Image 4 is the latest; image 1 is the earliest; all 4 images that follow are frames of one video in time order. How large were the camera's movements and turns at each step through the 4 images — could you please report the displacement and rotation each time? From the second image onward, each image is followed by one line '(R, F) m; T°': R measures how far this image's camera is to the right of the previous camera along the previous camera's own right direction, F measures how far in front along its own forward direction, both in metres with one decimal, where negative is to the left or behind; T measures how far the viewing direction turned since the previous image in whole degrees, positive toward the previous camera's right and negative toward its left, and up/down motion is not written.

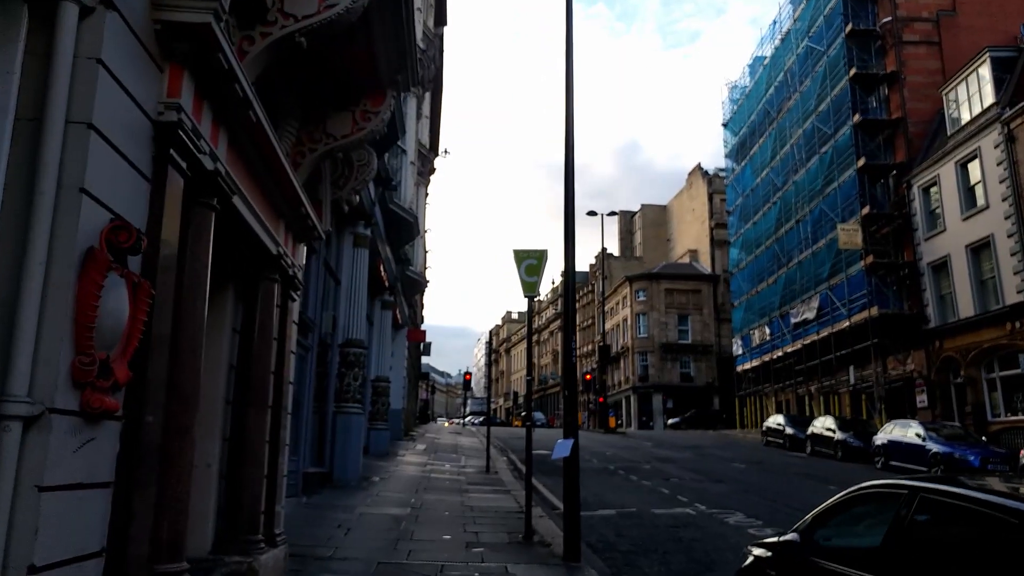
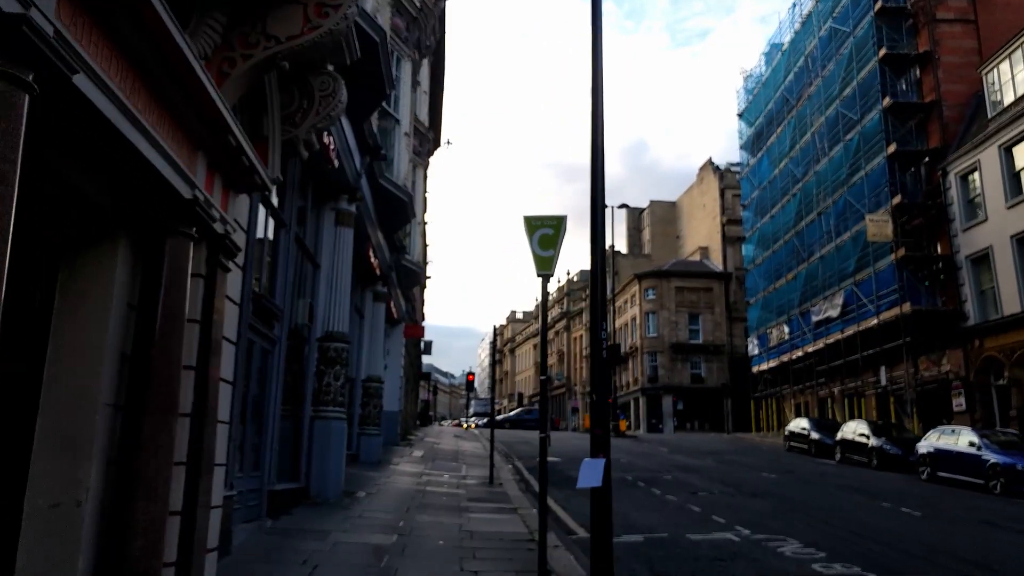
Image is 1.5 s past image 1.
(0.0, +2.2) m; 0°
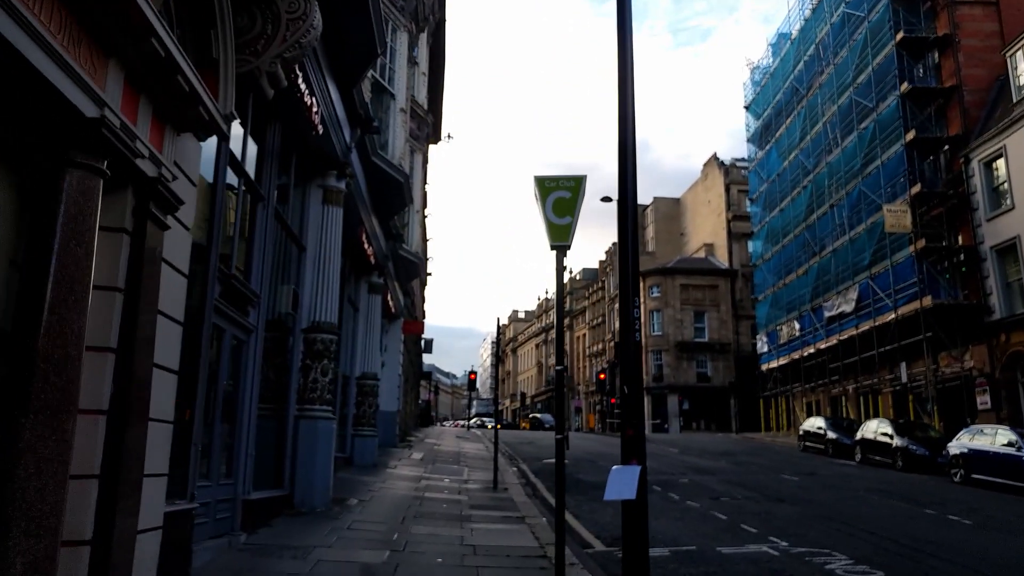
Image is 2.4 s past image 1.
(-0.1, +1.3) m; 0°
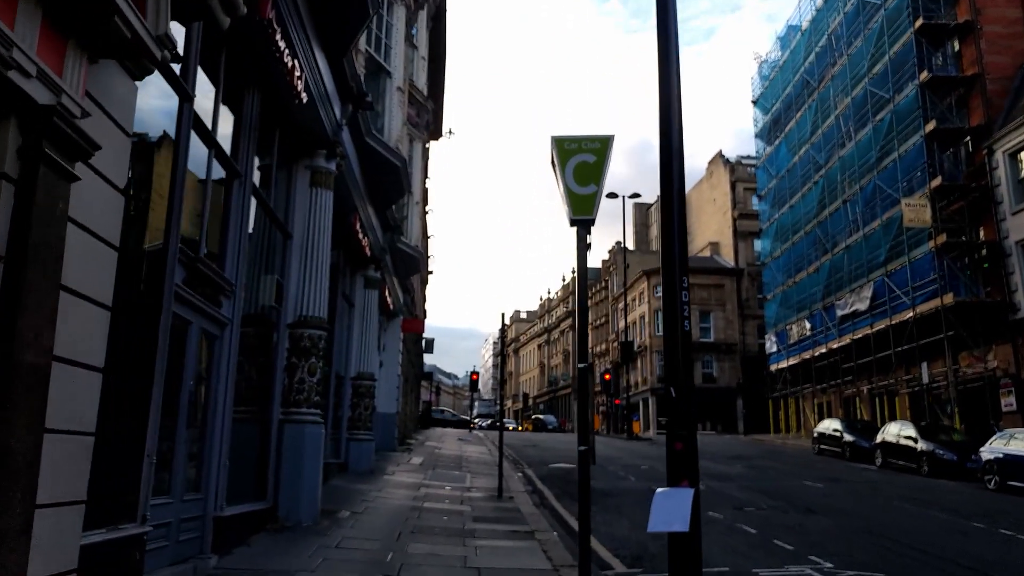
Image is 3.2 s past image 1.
(-0.1, +1.2) m; 0°
